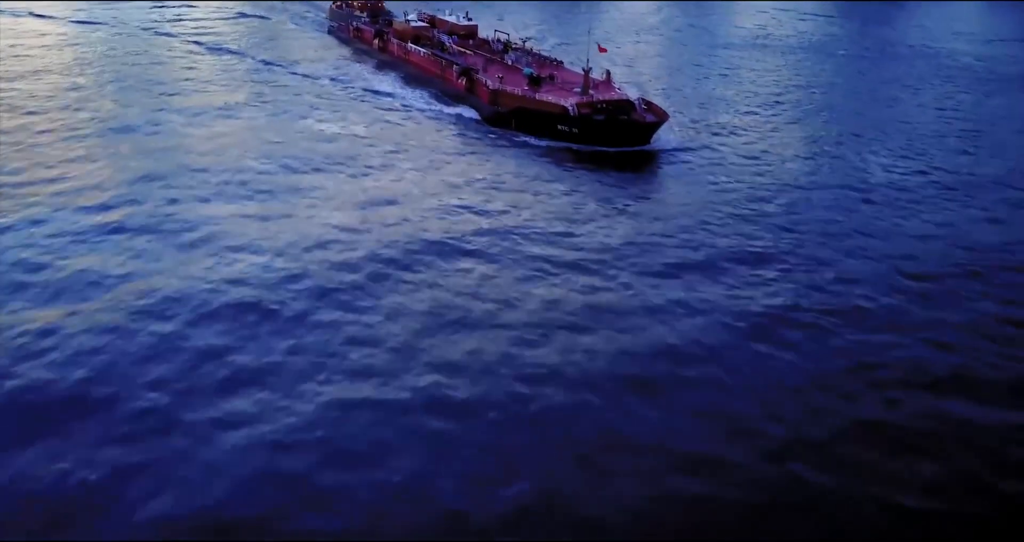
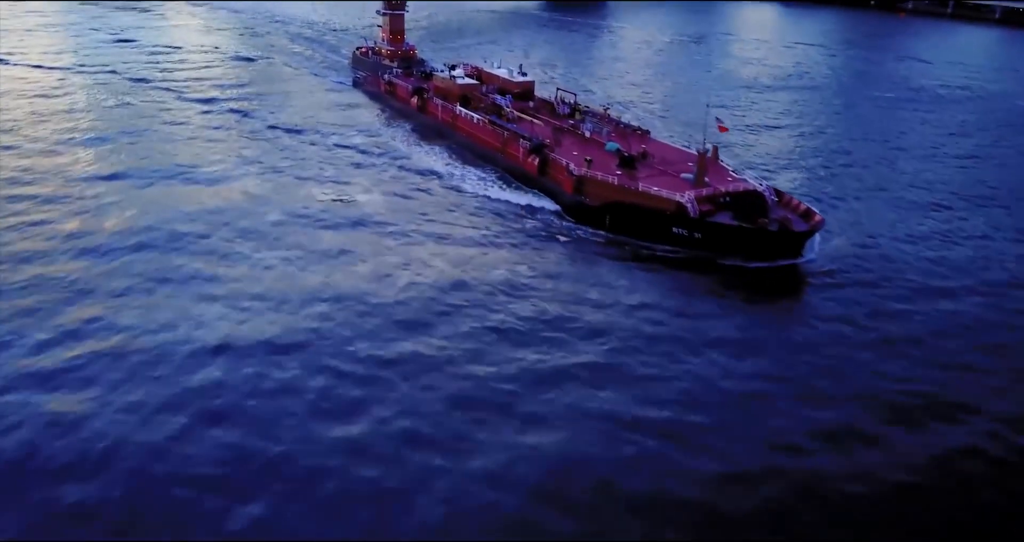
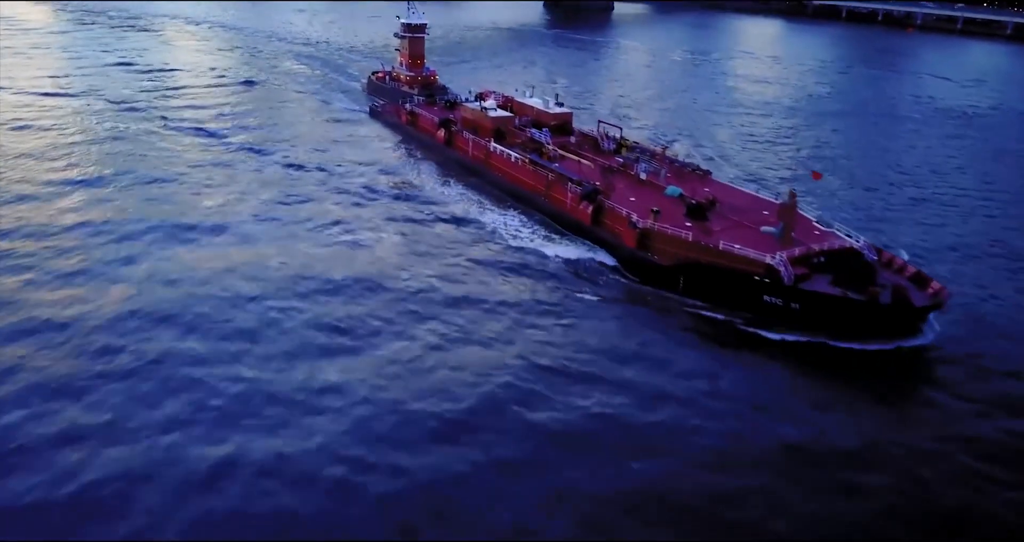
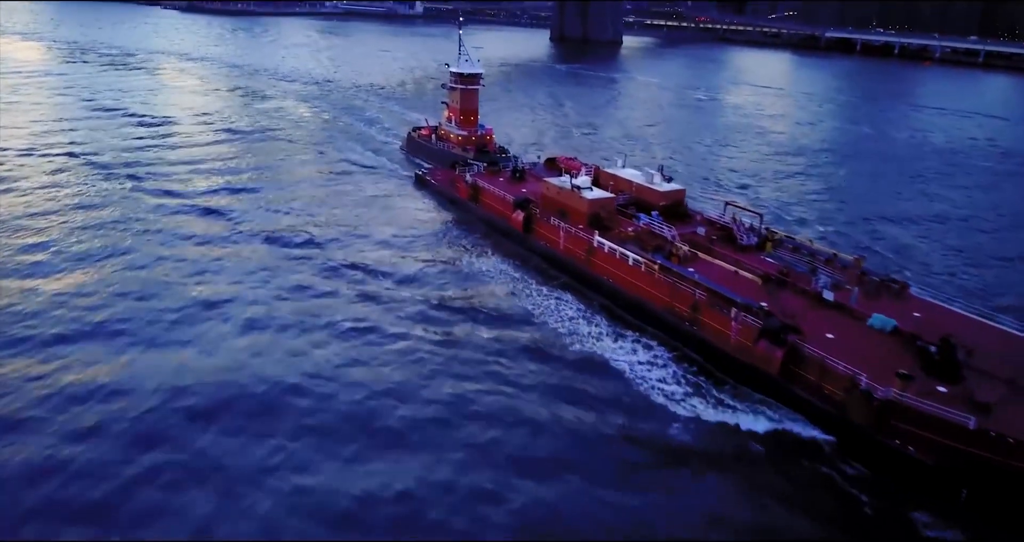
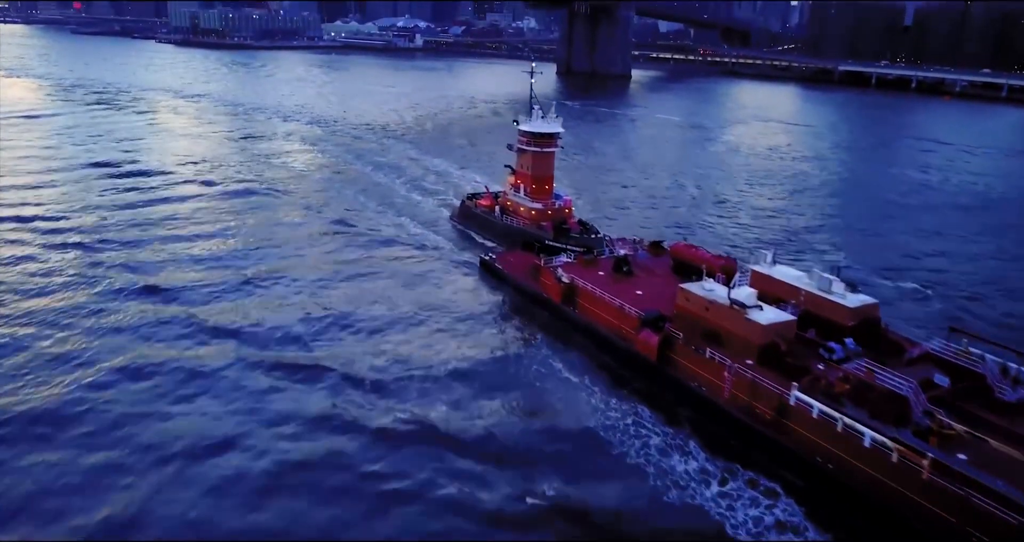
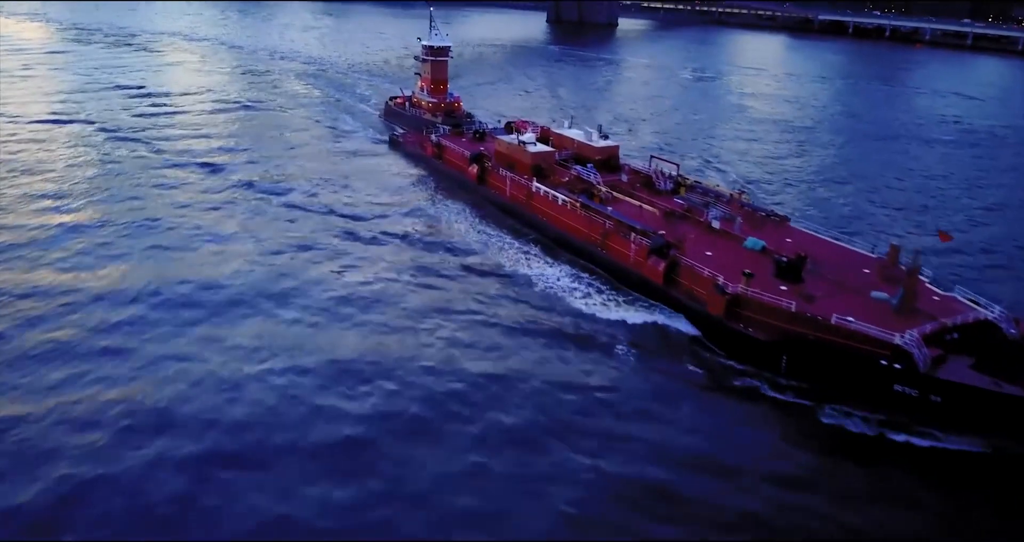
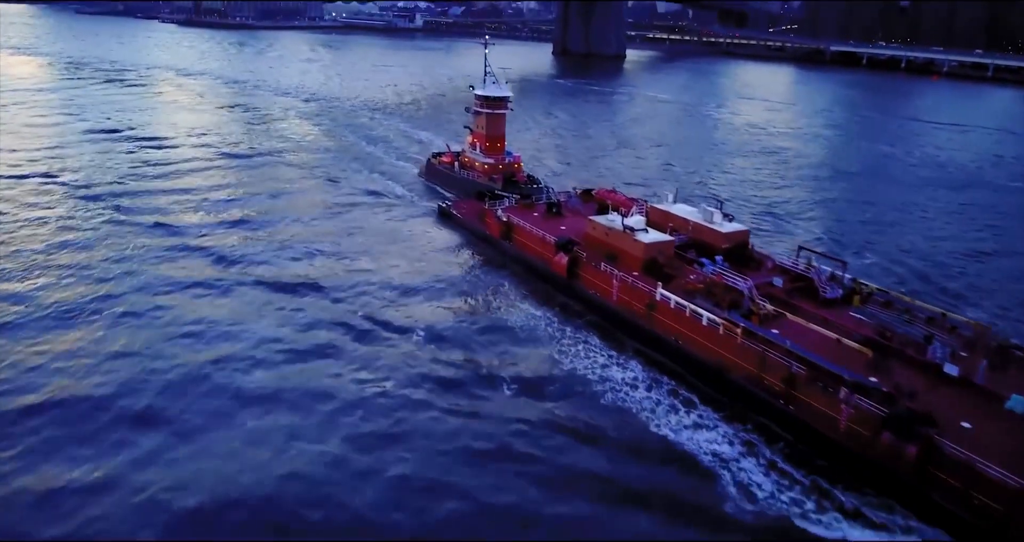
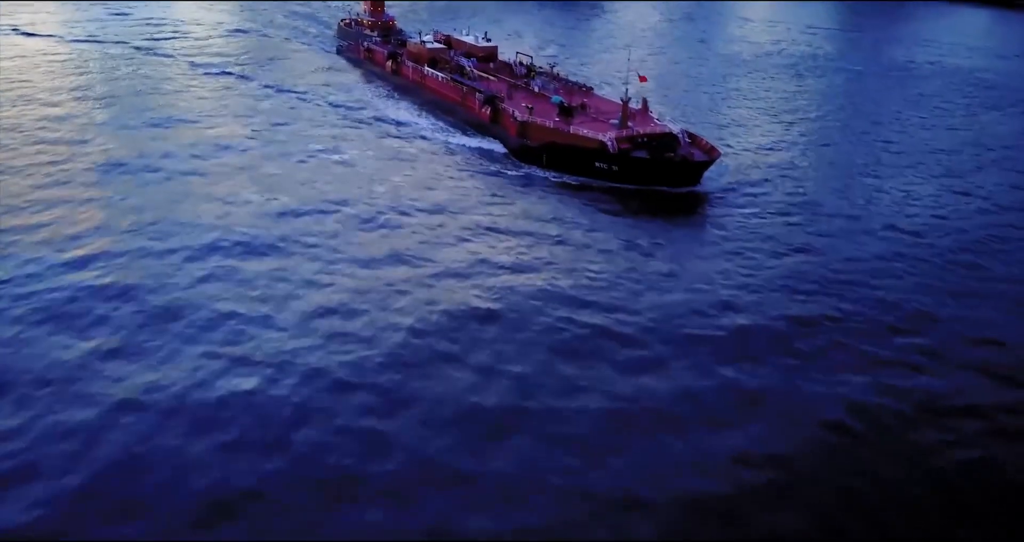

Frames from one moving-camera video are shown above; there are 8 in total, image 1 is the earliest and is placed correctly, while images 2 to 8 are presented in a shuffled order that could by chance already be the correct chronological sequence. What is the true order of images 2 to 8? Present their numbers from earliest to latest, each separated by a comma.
8, 2, 3, 6, 4, 7, 5
